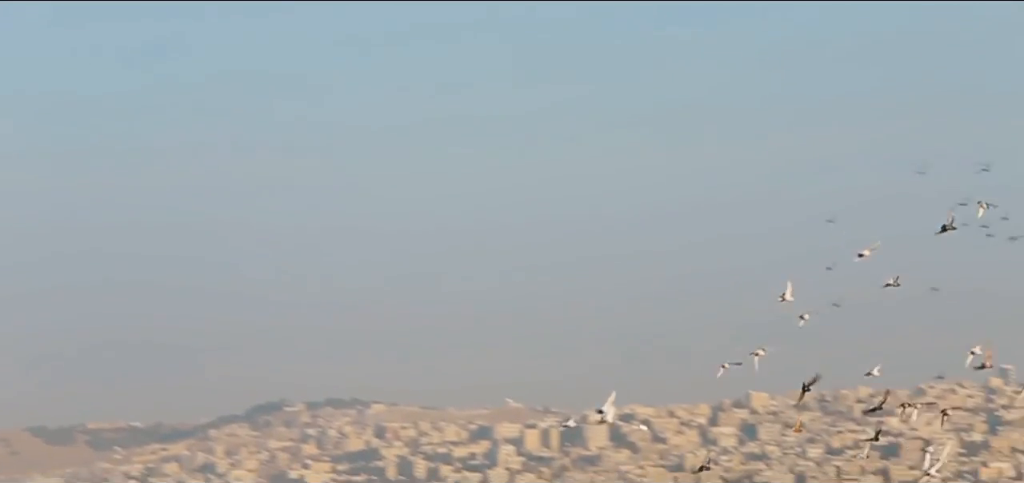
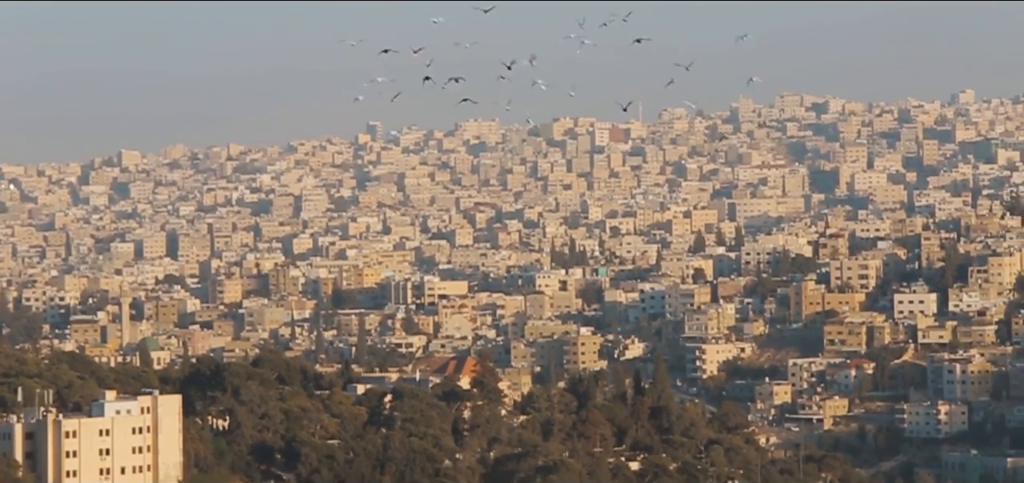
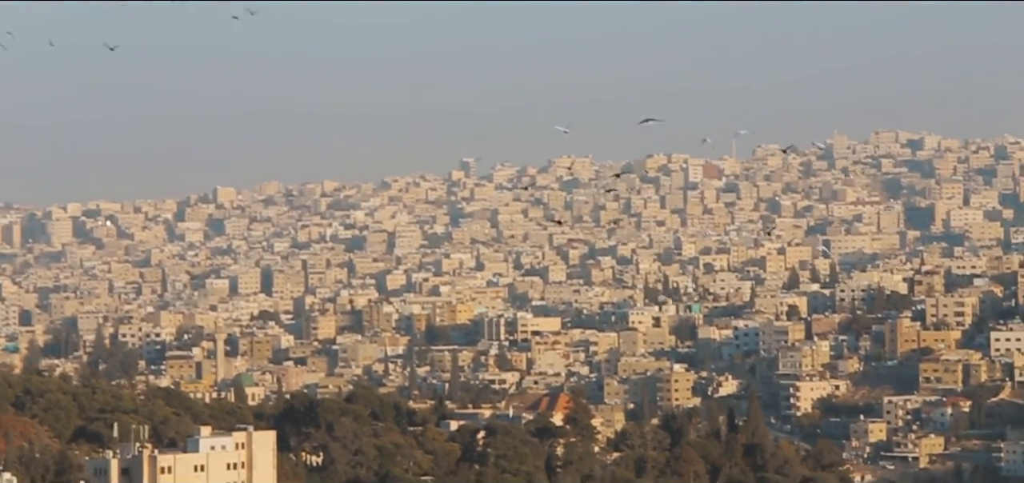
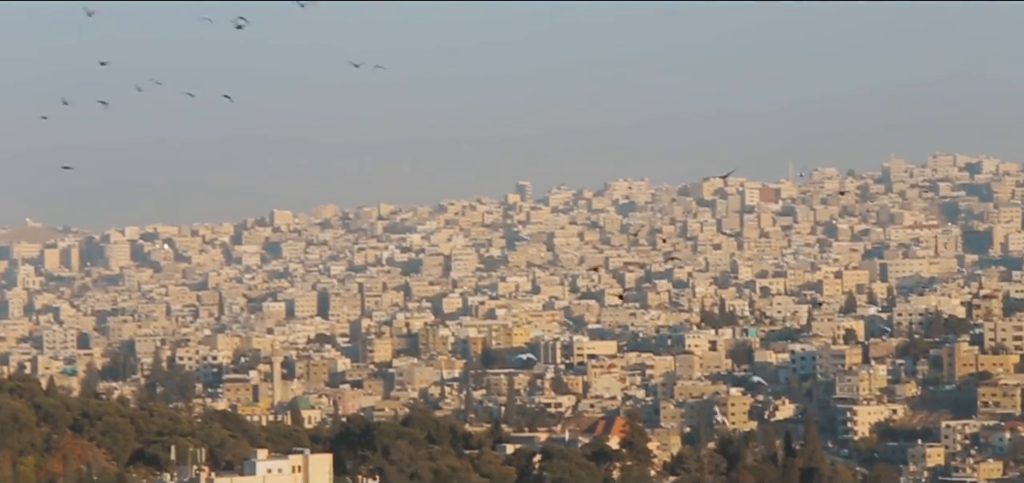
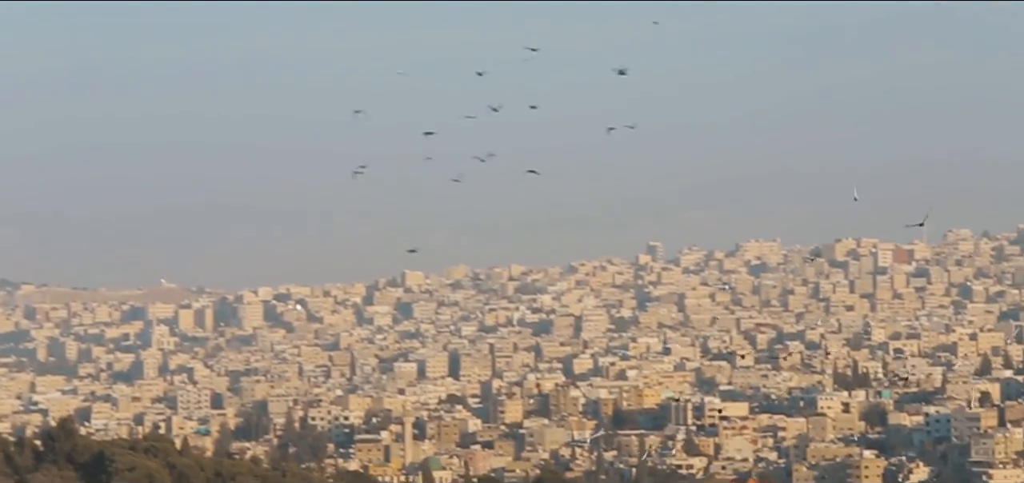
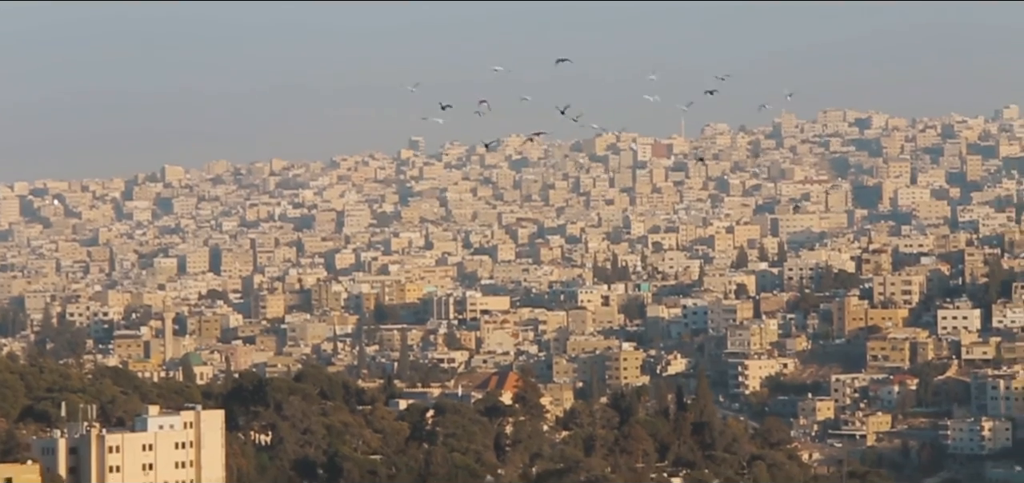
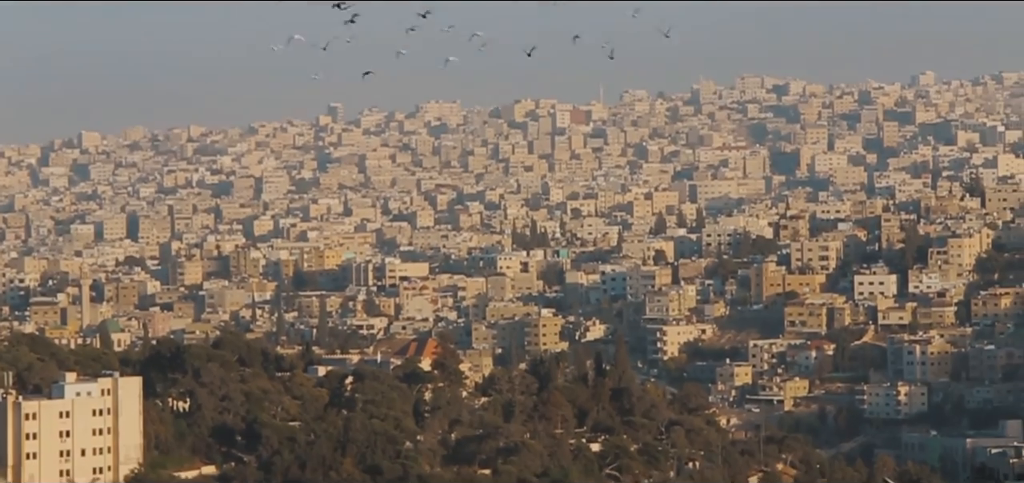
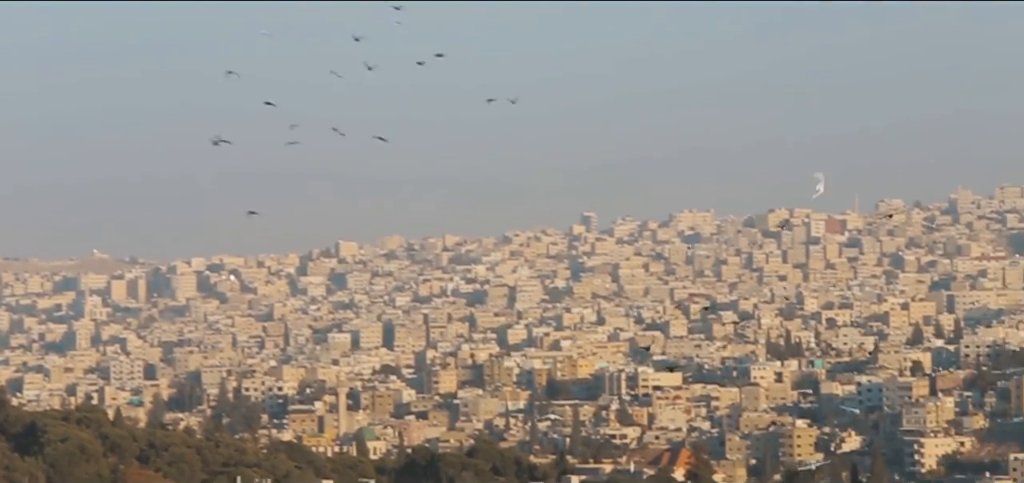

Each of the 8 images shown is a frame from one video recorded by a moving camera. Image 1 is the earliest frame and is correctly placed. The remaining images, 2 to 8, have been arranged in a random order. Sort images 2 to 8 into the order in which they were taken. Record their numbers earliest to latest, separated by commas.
5, 8, 4, 3, 6, 2, 7
